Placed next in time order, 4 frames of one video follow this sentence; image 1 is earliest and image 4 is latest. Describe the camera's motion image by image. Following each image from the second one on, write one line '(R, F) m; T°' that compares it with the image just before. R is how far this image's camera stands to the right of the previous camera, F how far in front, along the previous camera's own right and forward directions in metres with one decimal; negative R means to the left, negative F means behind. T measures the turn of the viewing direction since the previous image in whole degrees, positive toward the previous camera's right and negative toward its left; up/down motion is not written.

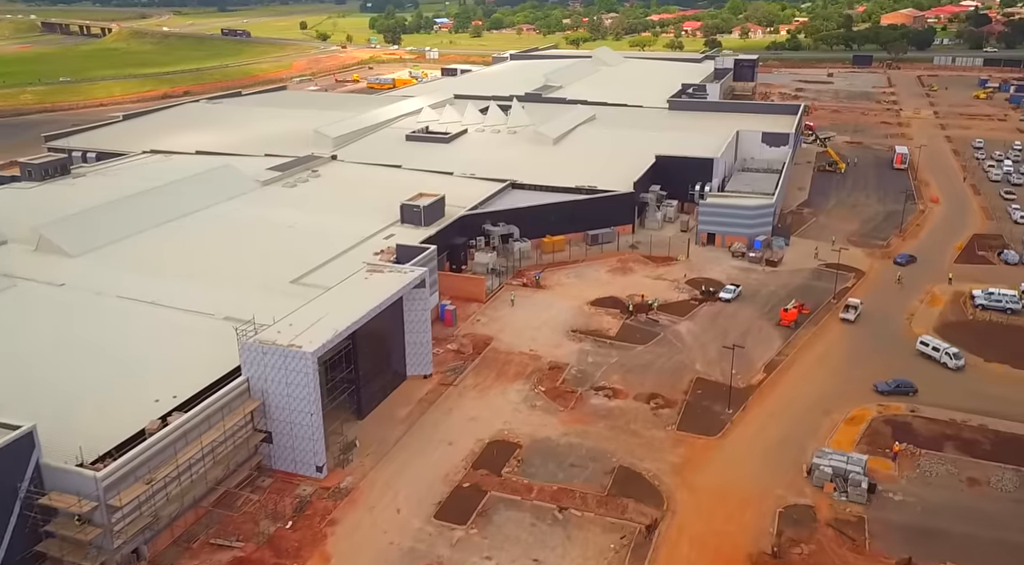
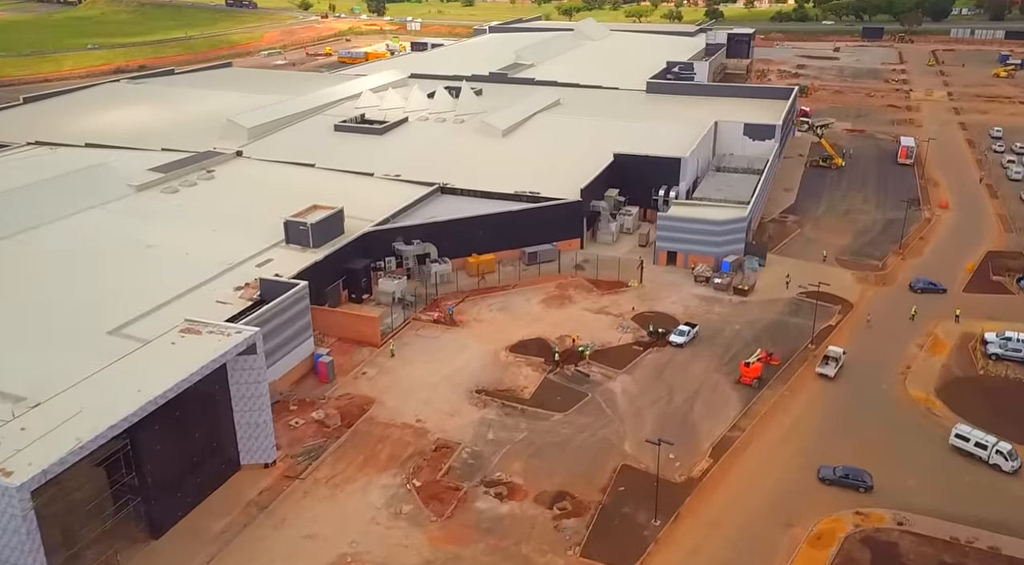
(+5.4, +10.0) m; -1°
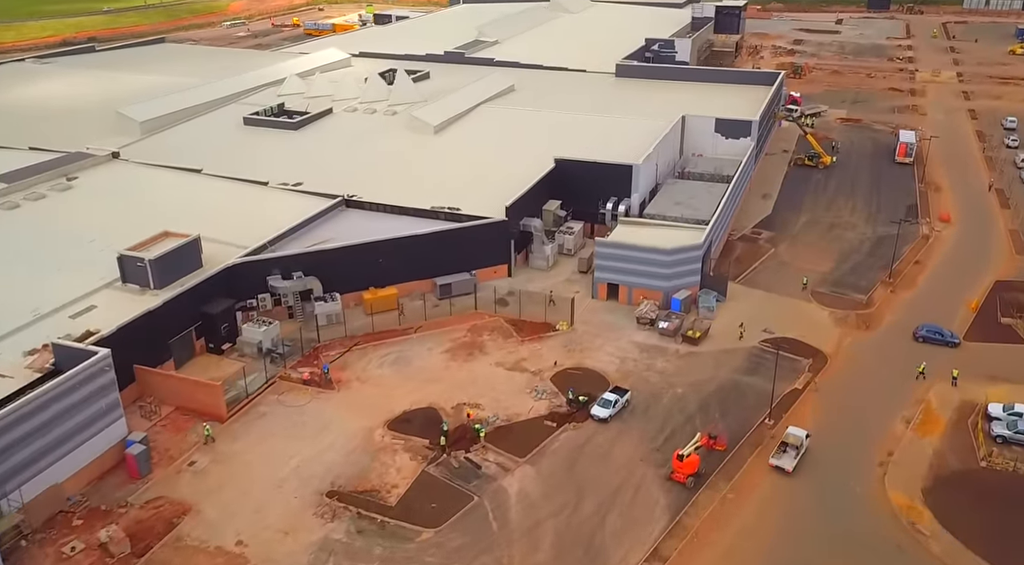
(+4.9, +8.9) m; 0°
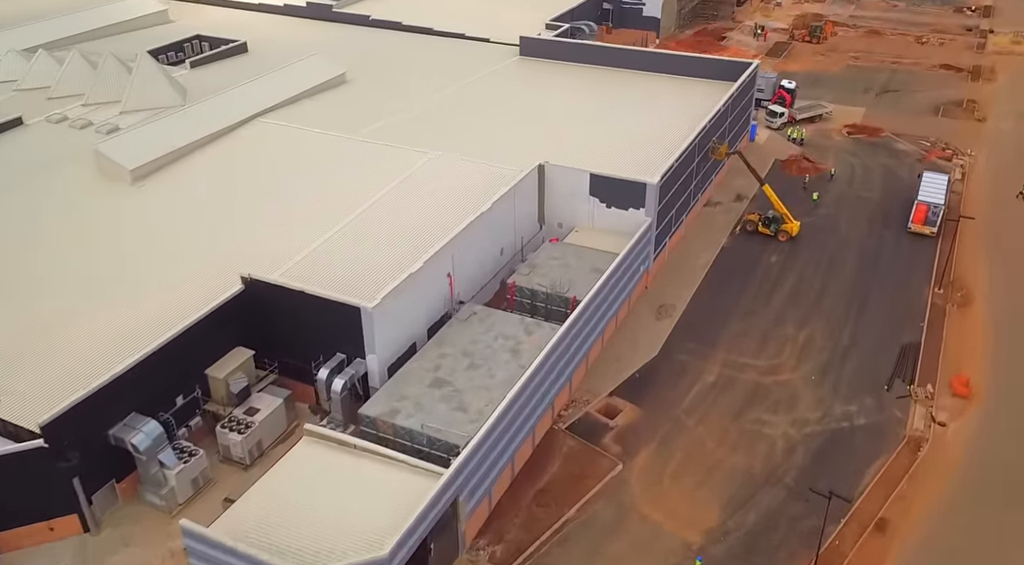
(+13.4, +23.2) m; -4°
